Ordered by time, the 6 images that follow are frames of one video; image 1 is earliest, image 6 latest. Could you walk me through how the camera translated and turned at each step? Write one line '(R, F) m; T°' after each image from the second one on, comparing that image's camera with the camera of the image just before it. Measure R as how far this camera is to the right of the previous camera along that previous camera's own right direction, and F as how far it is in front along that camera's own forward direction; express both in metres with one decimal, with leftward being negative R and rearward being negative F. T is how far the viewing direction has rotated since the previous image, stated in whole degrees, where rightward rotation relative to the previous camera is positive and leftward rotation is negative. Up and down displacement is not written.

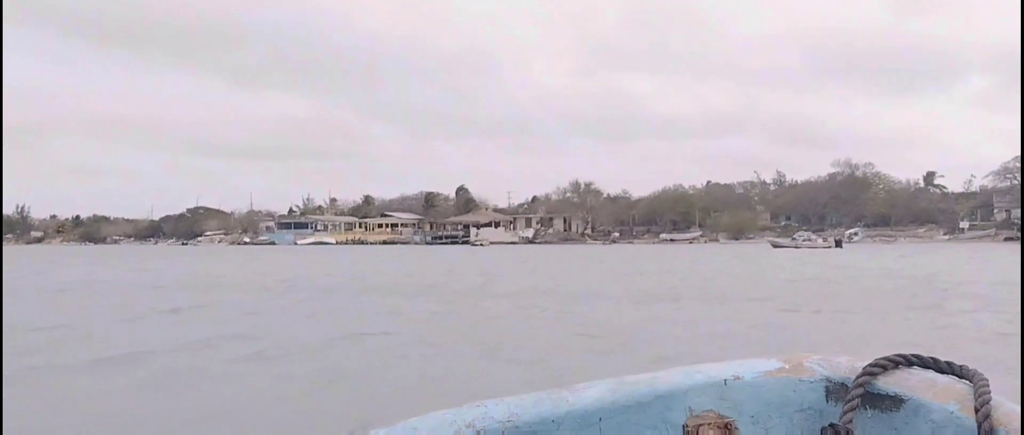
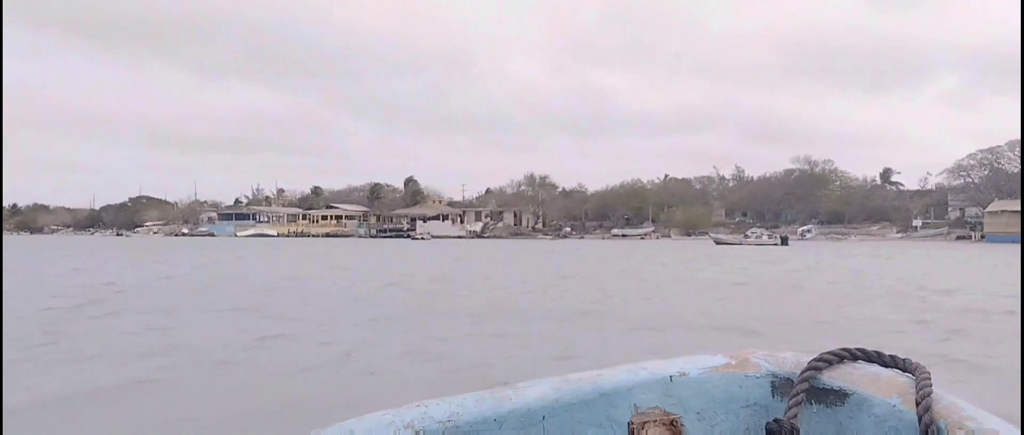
(+0.3, +0.1) m; +1°
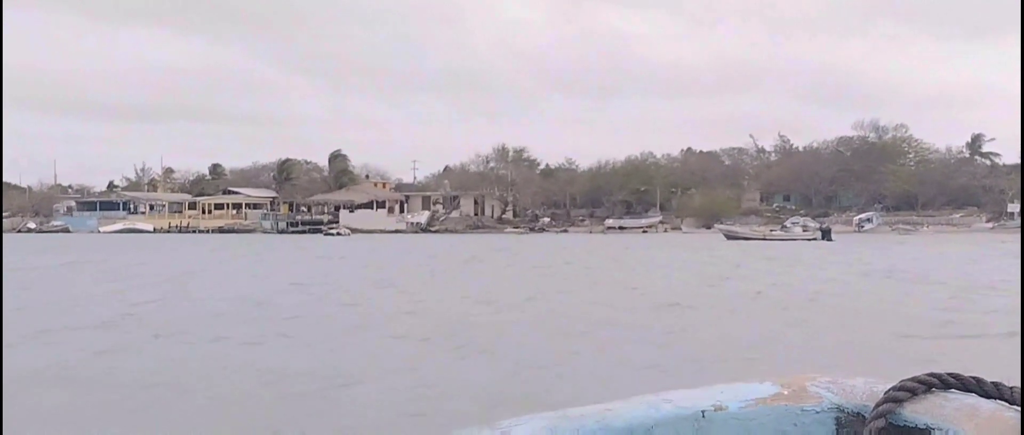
(+0.6, +1.9) m; -3°
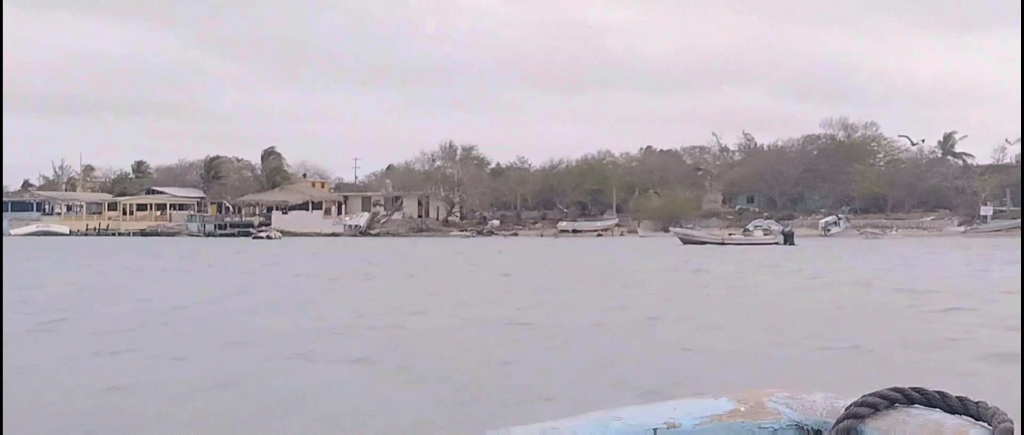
(+0.3, +0.3) m; +1°
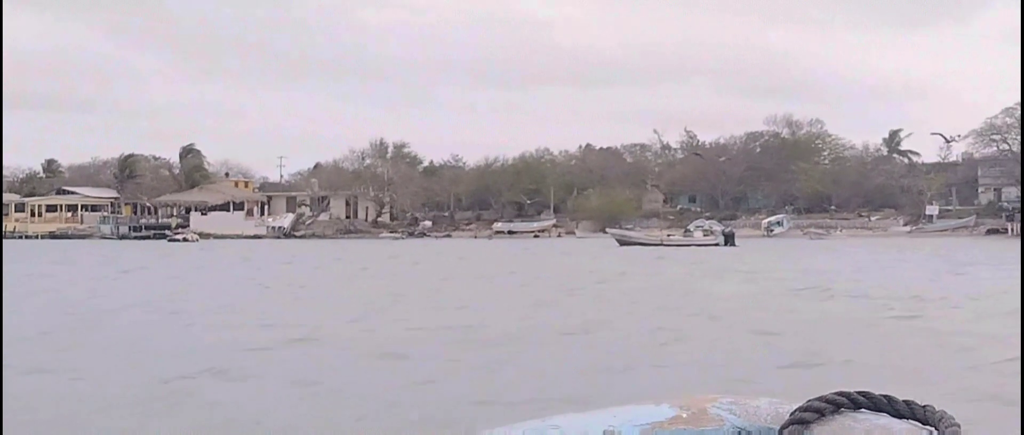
(+0.3, +0.2) m; +2°
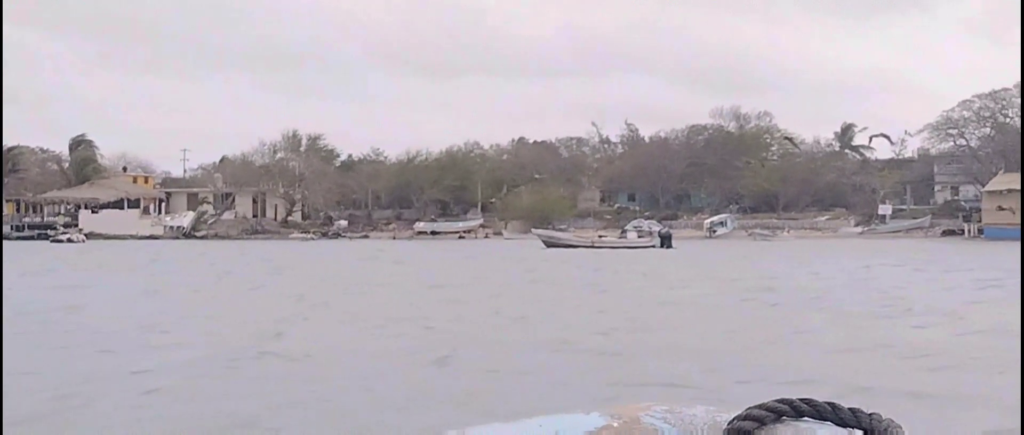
(+0.4, +0.4) m; +1°
